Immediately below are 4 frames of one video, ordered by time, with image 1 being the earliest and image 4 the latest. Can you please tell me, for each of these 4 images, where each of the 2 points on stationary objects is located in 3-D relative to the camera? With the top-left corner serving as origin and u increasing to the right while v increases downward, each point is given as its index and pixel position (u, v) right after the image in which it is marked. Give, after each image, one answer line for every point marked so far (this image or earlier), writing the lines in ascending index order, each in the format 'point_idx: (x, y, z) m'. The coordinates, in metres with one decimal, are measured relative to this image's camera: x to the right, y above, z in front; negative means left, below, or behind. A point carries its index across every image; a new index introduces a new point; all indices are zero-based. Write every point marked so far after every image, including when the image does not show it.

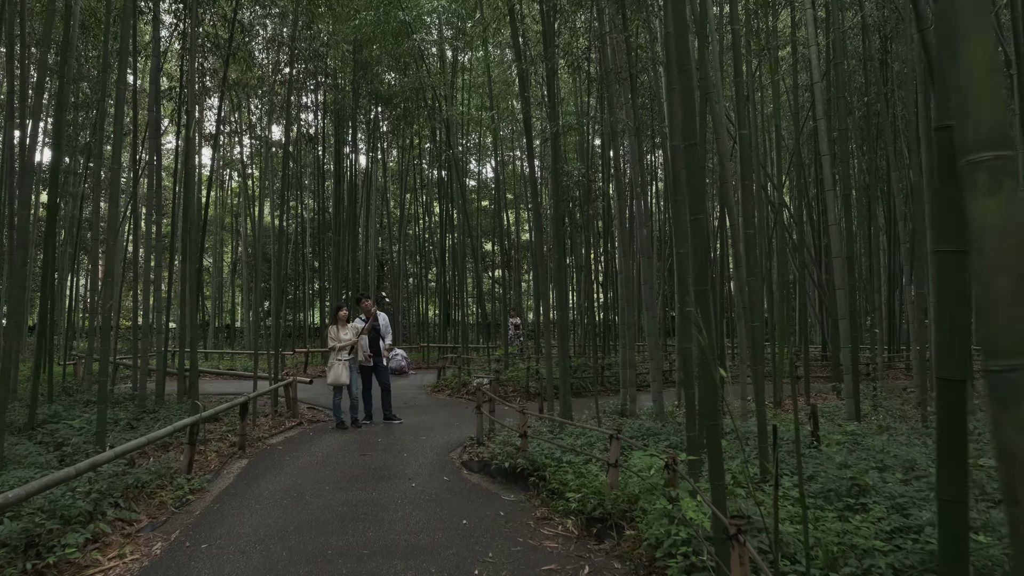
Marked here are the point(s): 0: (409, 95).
0: (-1.4, +2.7, +9.8) m
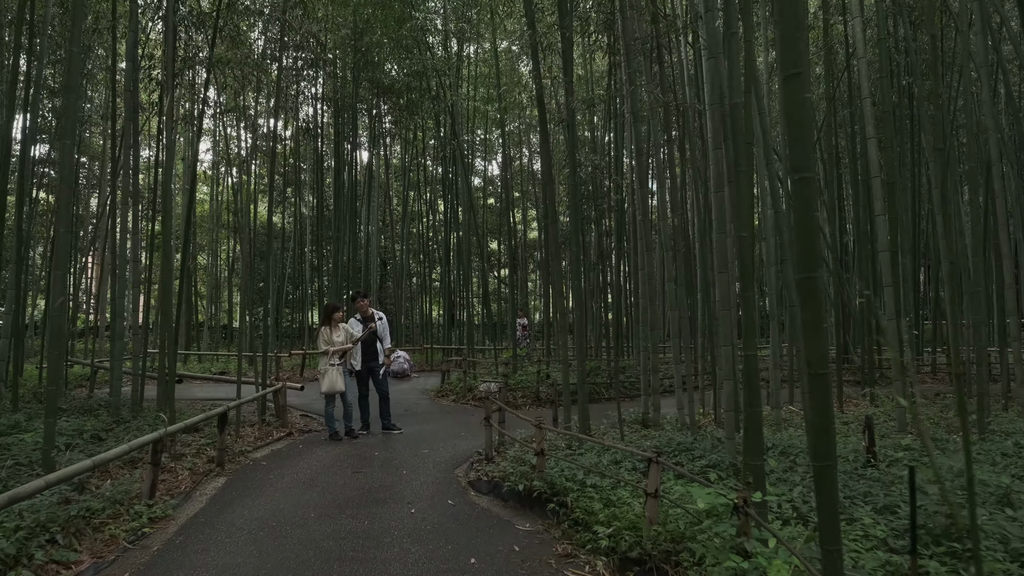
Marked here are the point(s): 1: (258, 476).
0: (-1.3, +2.7, +9.4) m
1: (-1.3, -0.9, +3.5) m
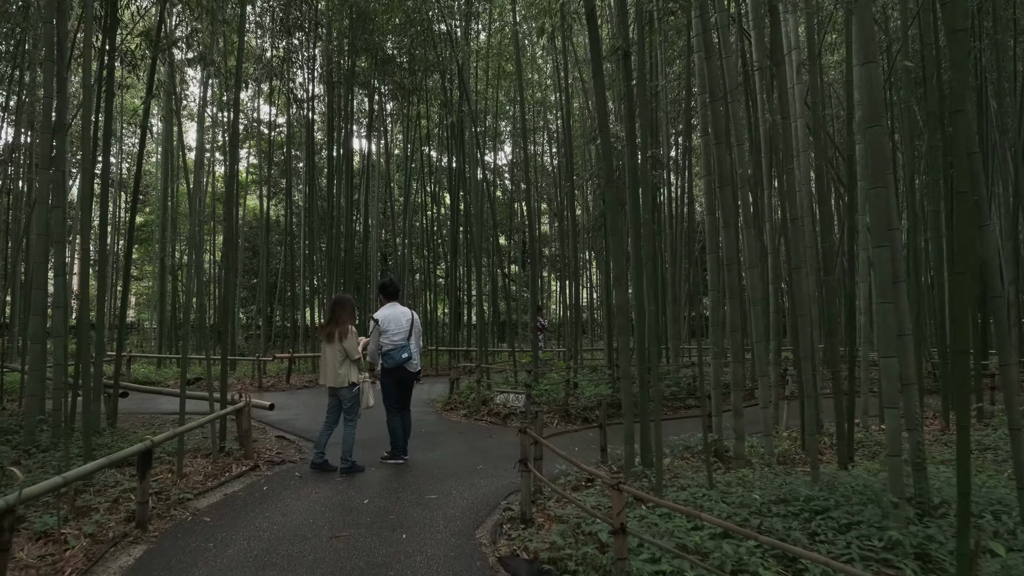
0: (-1.1, +2.7, +8.3) m
1: (-1.1, -0.9, +2.4) m
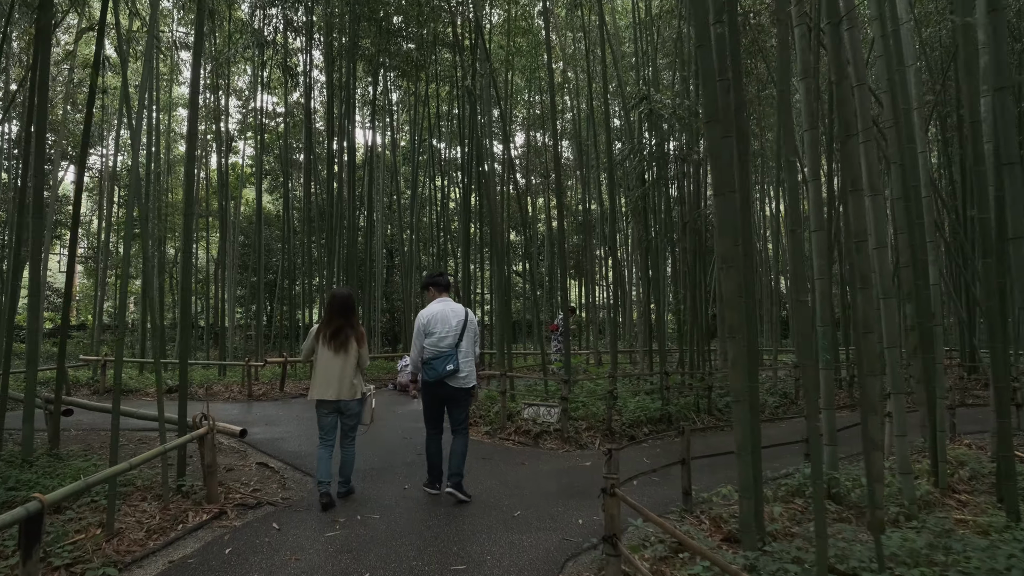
0: (-0.9, +2.8, +7.4) m
1: (-0.9, -0.8, +1.6) m
